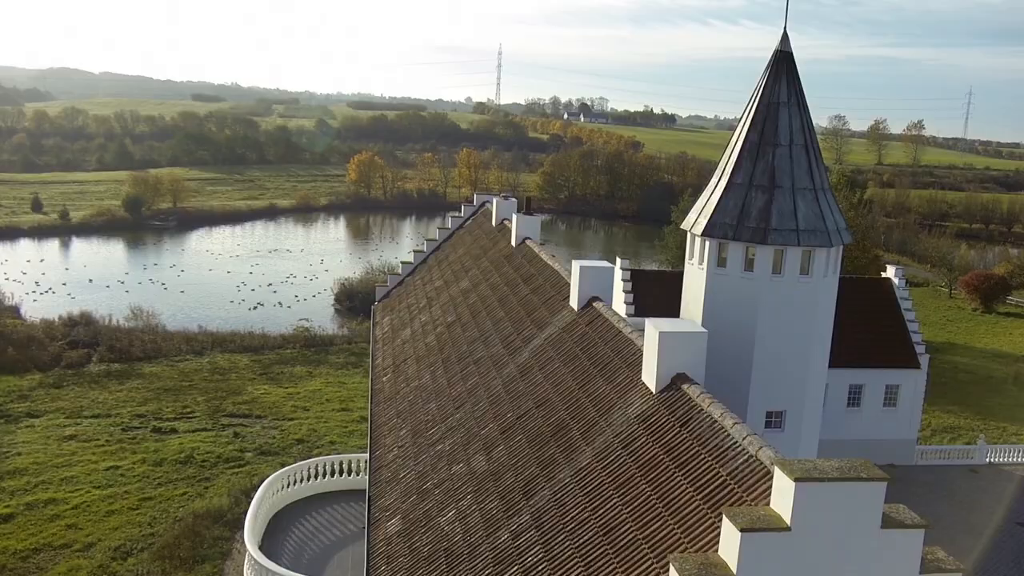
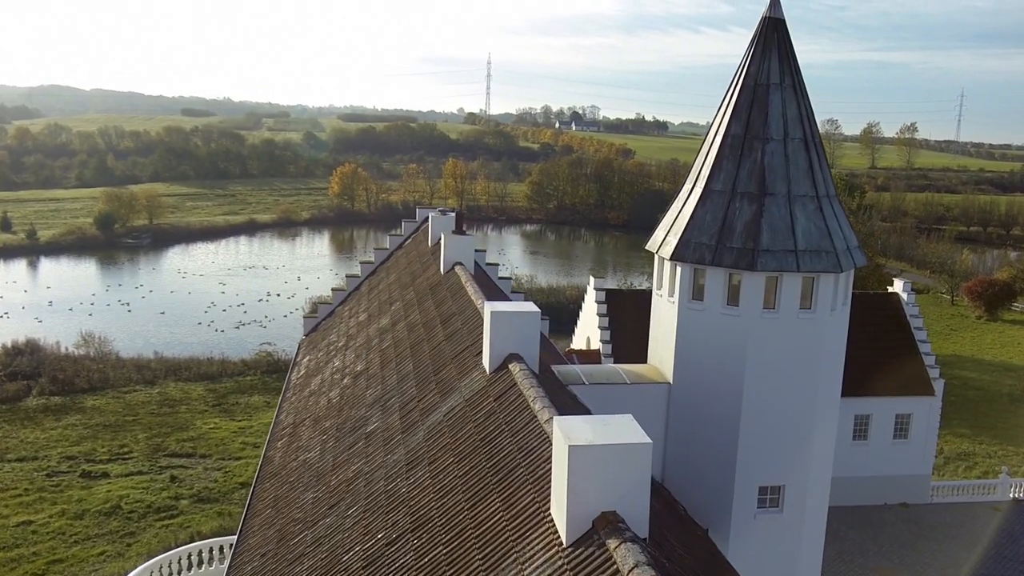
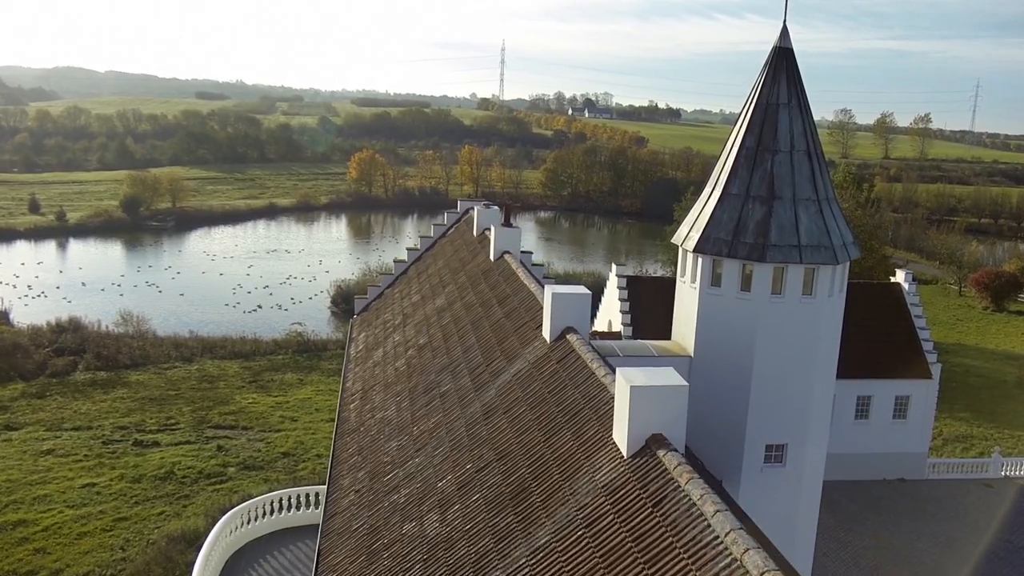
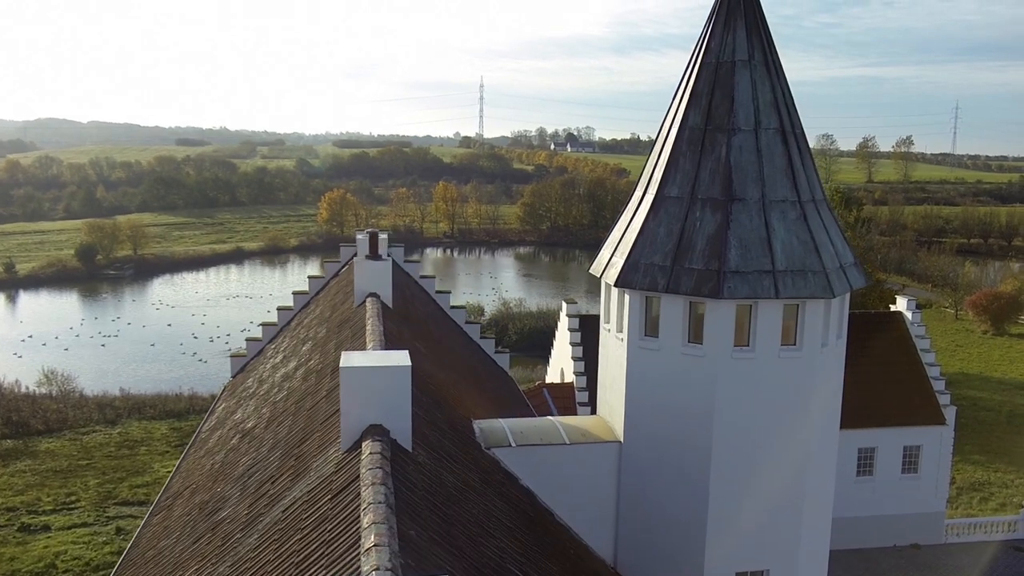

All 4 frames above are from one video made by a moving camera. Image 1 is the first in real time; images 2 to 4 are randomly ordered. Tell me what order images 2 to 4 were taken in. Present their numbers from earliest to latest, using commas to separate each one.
3, 2, 4
